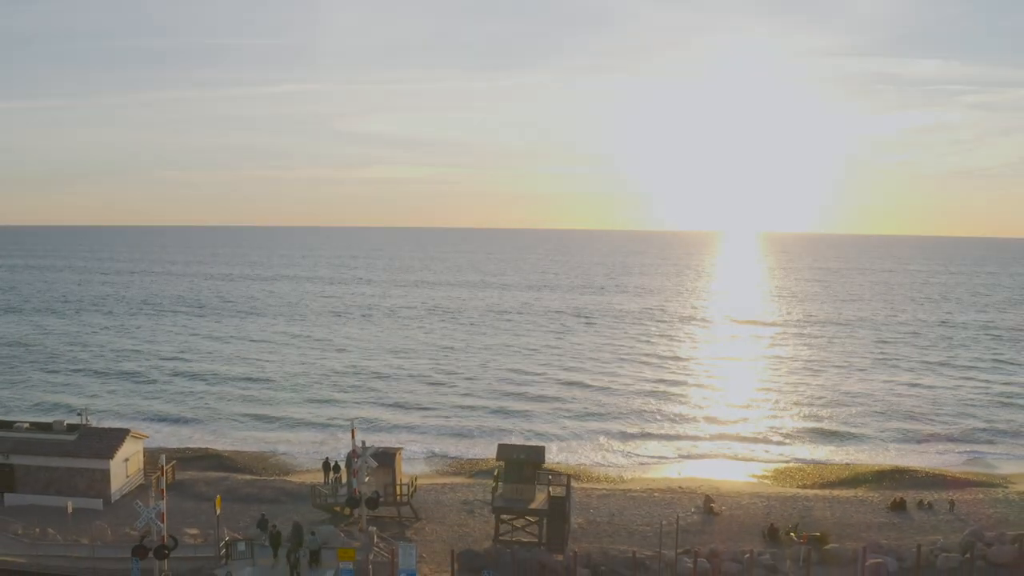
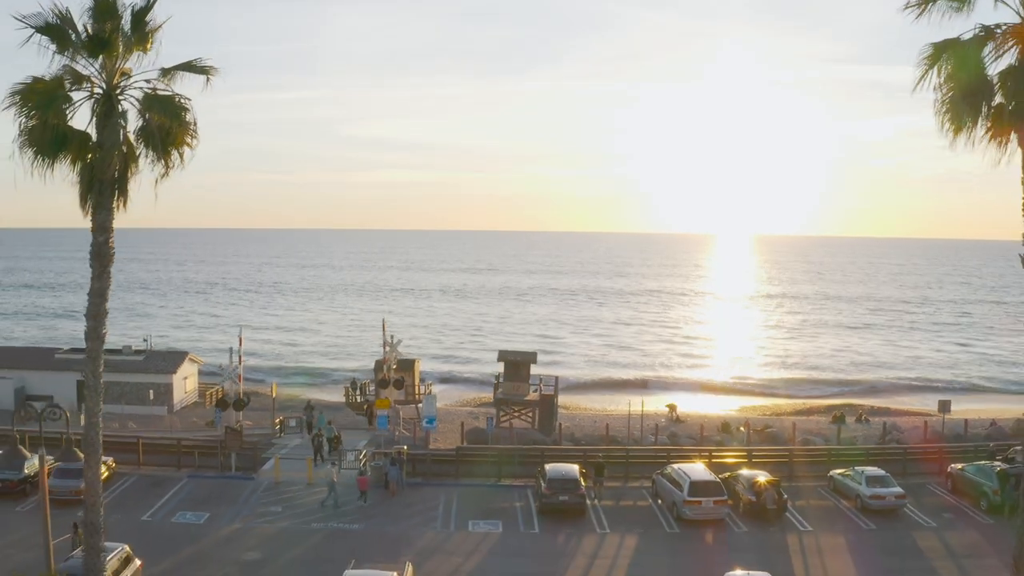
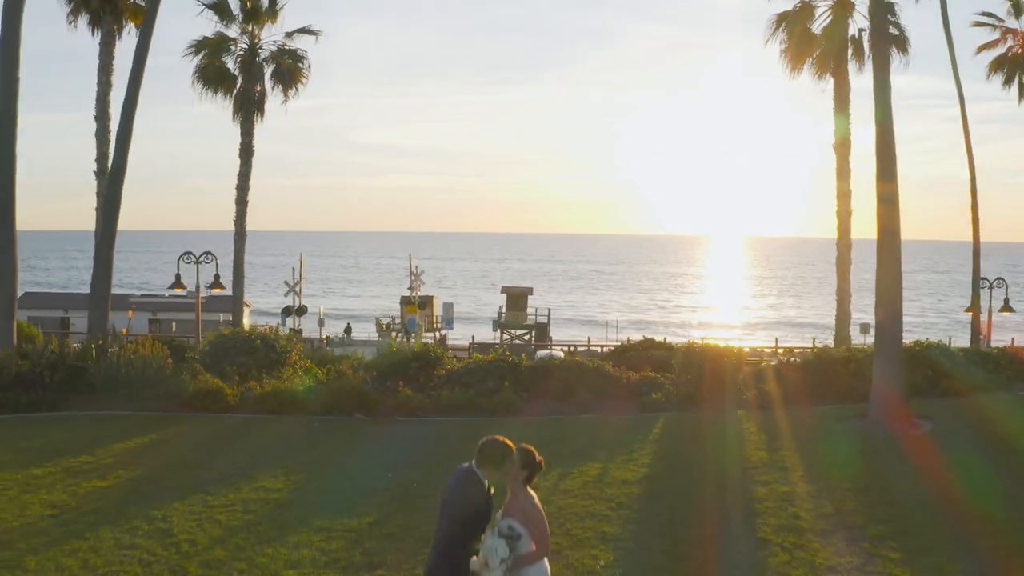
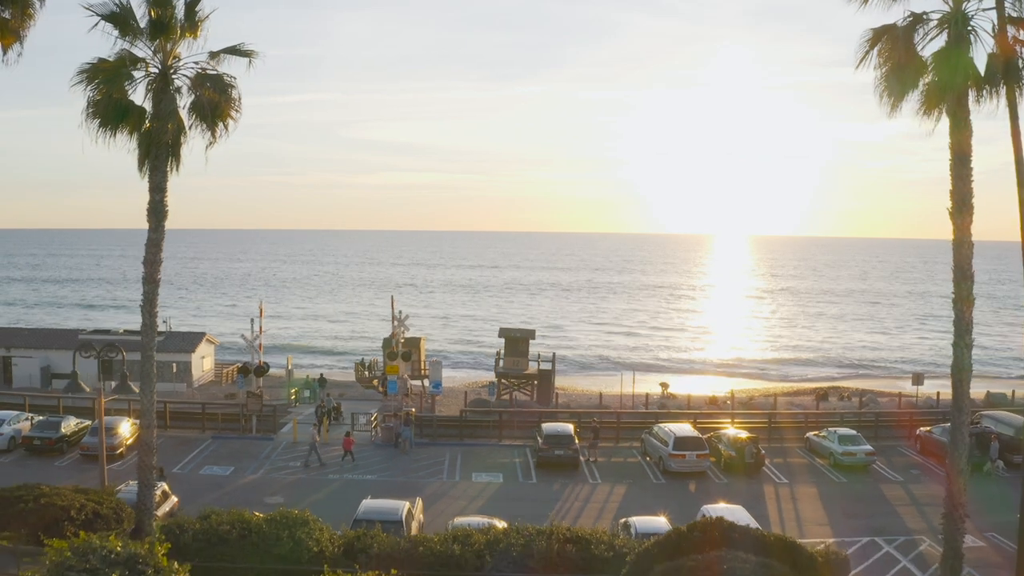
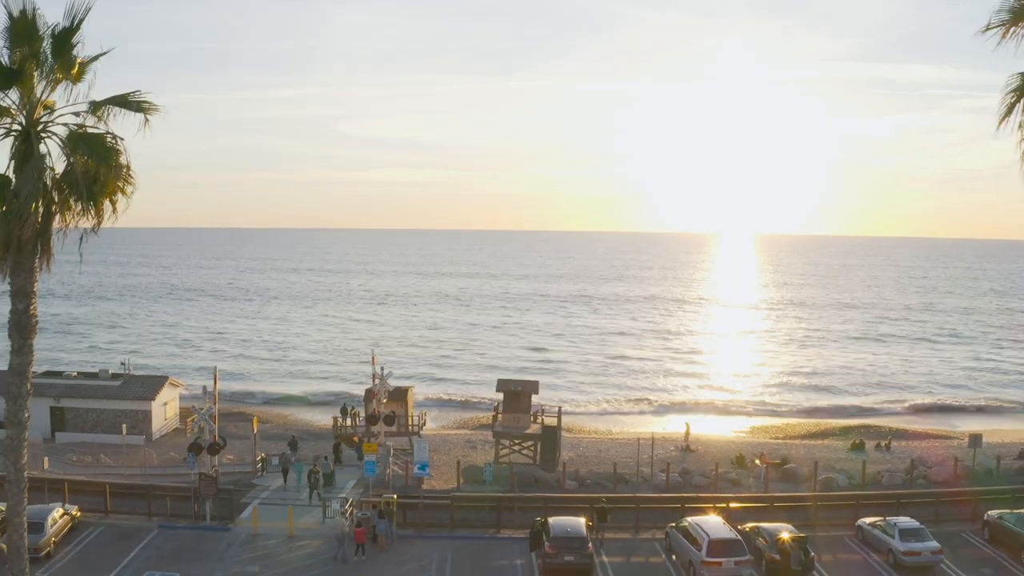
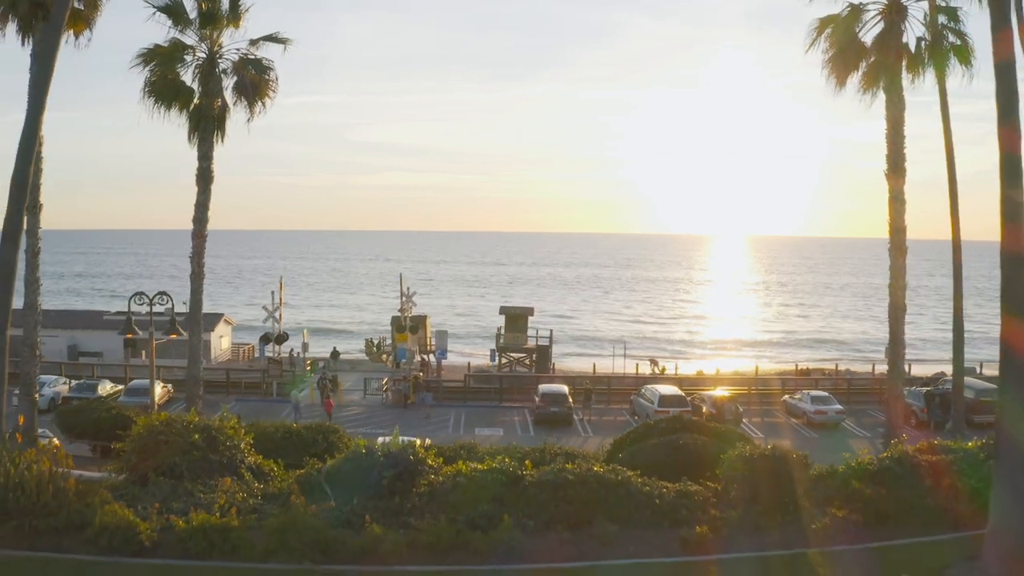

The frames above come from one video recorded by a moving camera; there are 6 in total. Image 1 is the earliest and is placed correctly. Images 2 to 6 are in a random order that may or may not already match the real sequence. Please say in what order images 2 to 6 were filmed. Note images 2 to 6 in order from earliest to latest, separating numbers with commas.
5, 2, 4, 6, 3
